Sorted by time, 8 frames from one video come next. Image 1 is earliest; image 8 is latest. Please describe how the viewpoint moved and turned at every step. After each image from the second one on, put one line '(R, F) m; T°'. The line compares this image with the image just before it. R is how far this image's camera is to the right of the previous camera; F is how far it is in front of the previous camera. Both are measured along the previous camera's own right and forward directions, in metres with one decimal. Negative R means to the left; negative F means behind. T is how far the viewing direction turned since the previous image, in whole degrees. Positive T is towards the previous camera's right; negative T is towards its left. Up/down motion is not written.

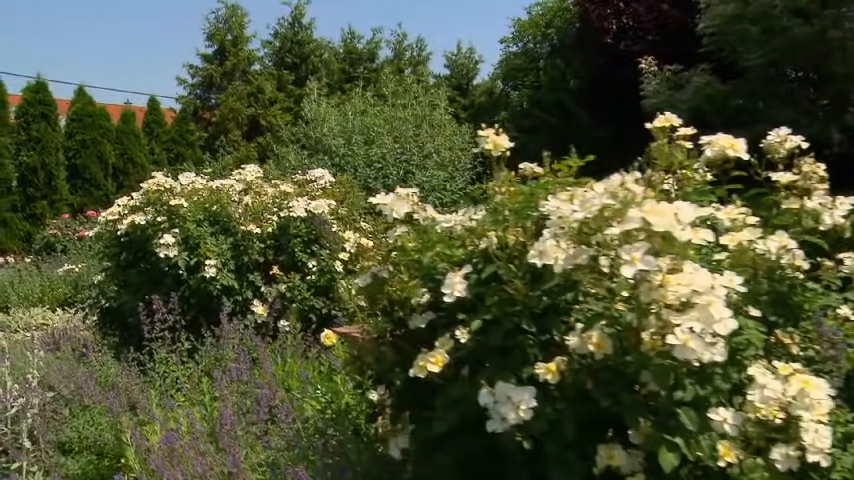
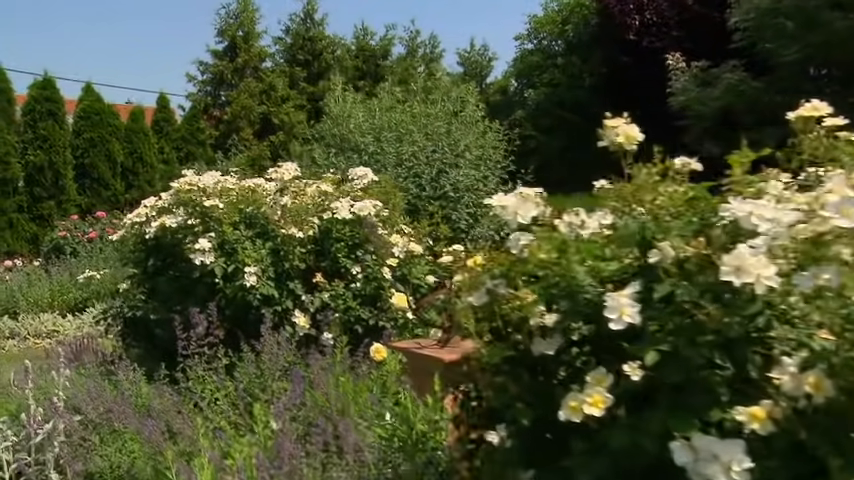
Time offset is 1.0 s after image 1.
(-0.3, +0.4) m; 0°
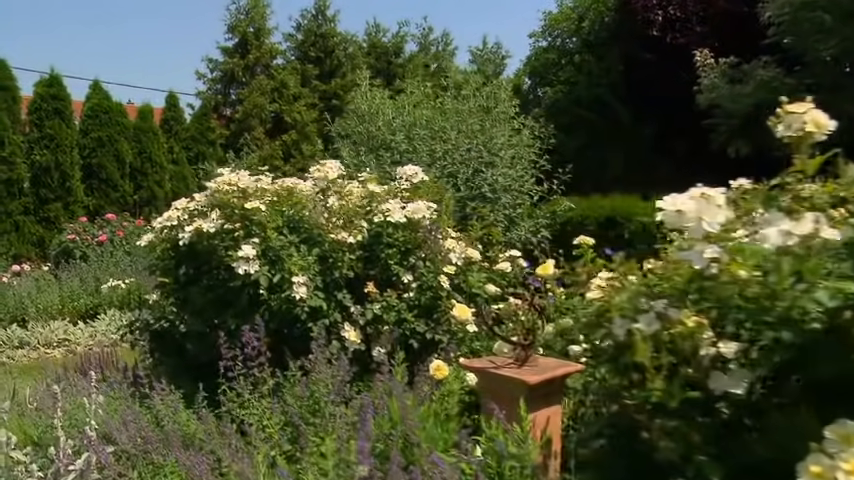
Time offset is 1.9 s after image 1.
(-0.3, +0.4) m; 0°
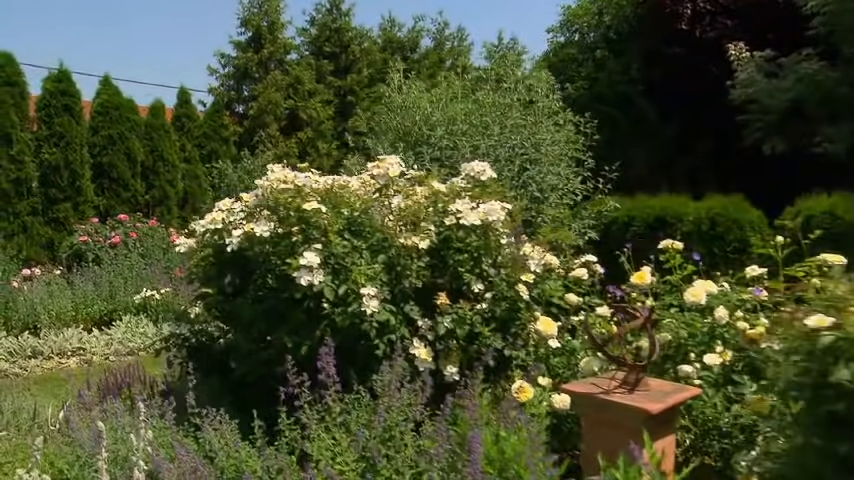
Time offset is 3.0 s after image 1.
(-0.4, +0.5) m; 0°
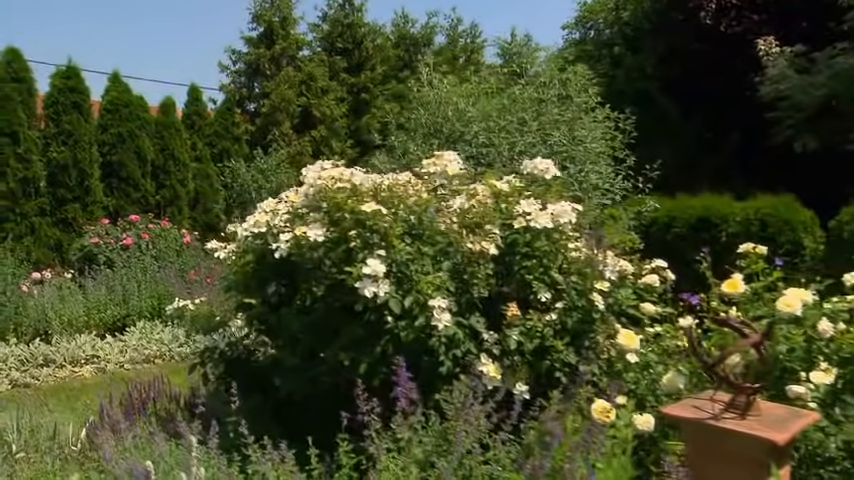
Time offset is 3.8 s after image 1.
(-0.3, +0.4) m; 0°
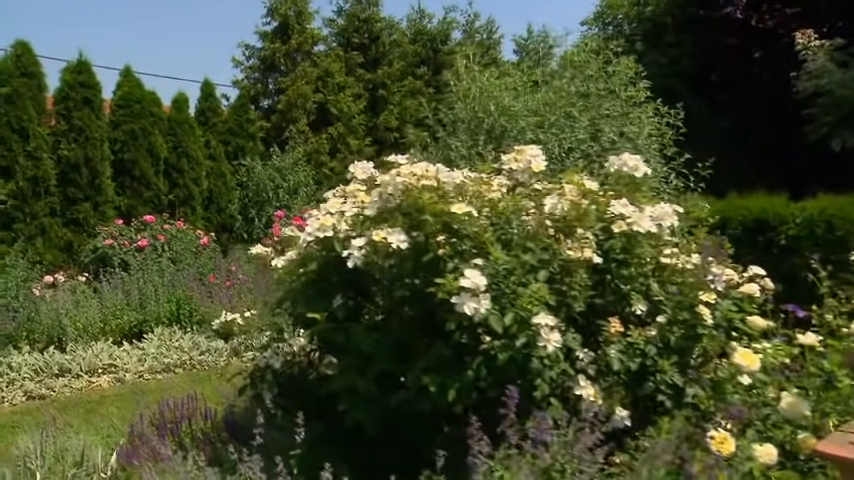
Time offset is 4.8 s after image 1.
(-0.3, +0.4) m; 0°
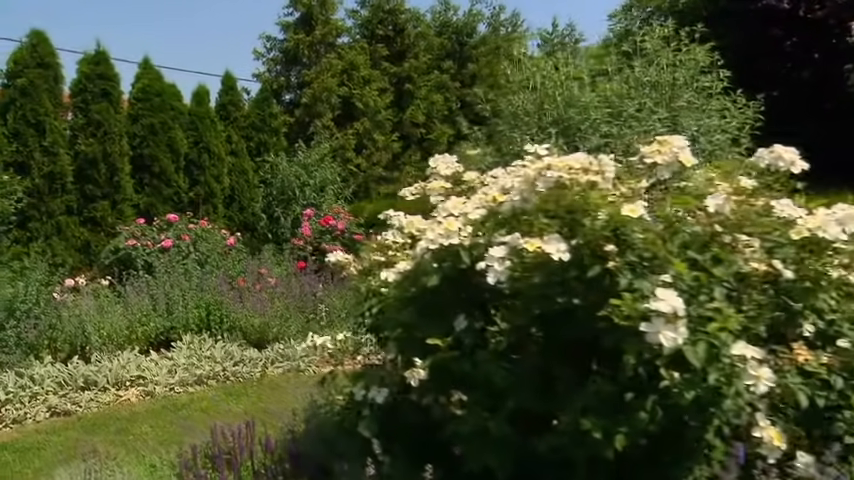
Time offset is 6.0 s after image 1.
(-0.4, +0.5) m; 0°
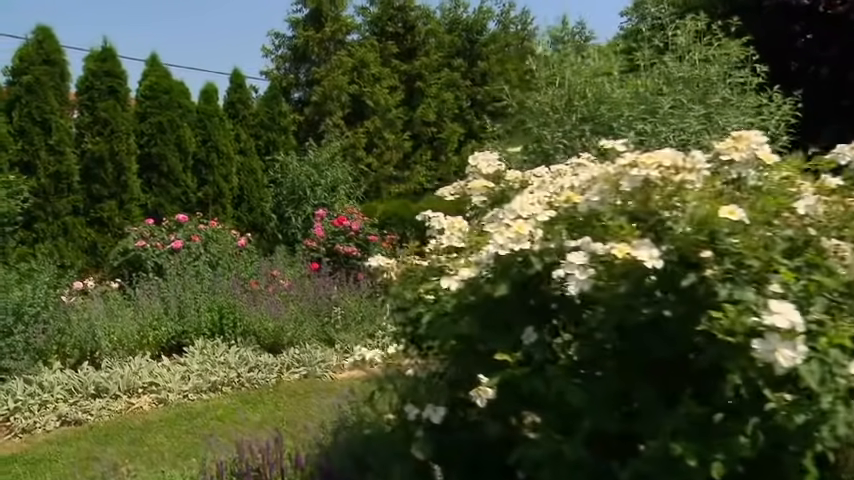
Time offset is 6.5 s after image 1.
(-0.2, +0.2) m; 0°
